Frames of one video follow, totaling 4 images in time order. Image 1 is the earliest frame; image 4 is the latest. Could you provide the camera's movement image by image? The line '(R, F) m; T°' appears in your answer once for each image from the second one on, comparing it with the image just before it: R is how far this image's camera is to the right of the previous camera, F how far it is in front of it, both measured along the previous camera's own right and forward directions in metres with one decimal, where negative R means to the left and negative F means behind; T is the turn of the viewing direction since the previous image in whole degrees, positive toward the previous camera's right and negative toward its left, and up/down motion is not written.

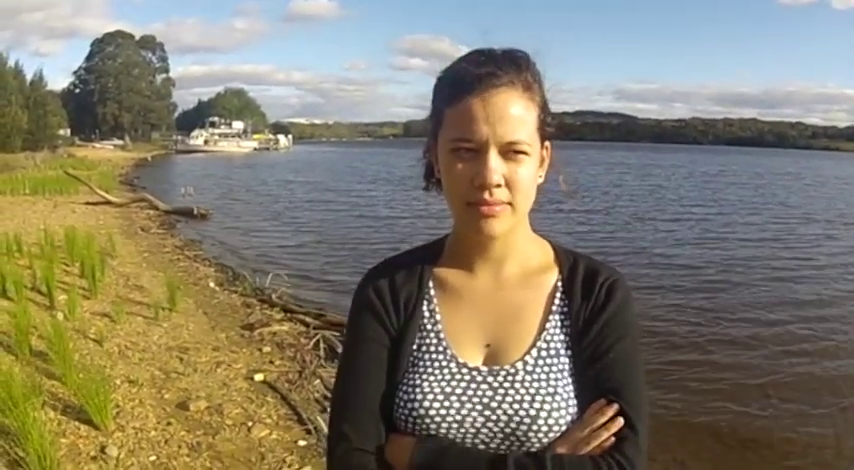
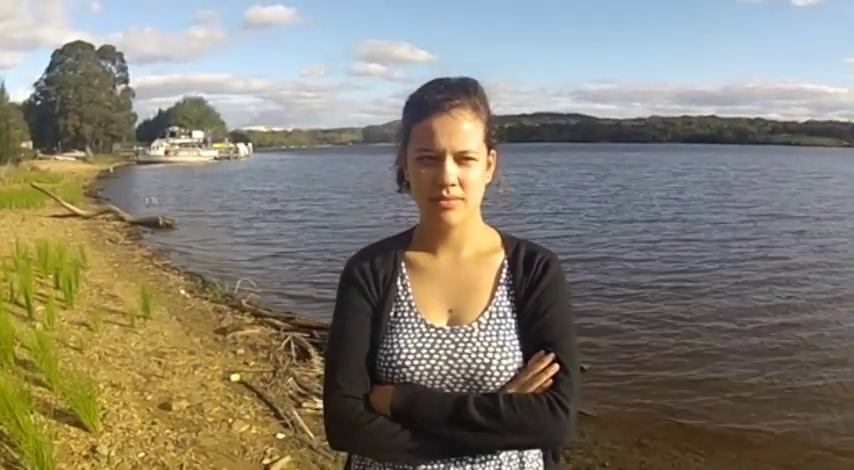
(0.0, -0.3) m; +2°
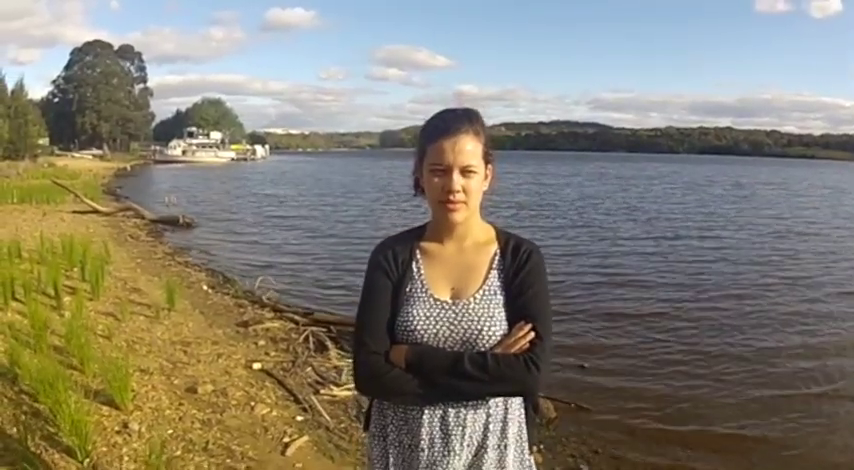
(0.0, -0.5) m; -1°
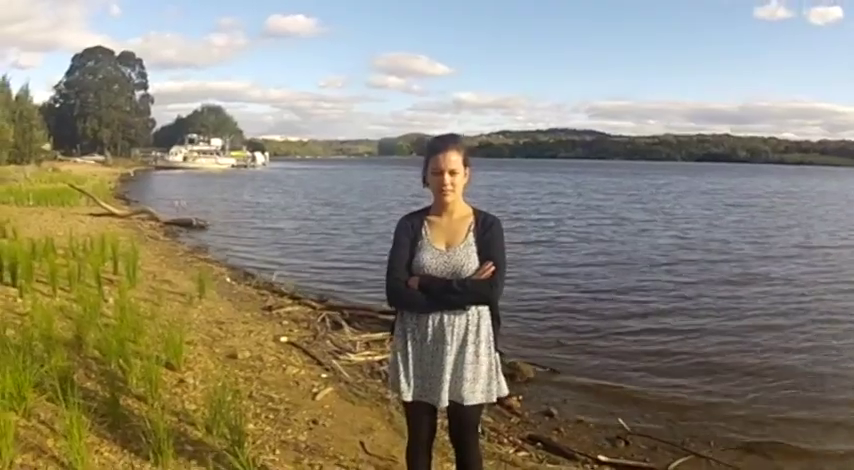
(0.0, -1.5) m; 0°
